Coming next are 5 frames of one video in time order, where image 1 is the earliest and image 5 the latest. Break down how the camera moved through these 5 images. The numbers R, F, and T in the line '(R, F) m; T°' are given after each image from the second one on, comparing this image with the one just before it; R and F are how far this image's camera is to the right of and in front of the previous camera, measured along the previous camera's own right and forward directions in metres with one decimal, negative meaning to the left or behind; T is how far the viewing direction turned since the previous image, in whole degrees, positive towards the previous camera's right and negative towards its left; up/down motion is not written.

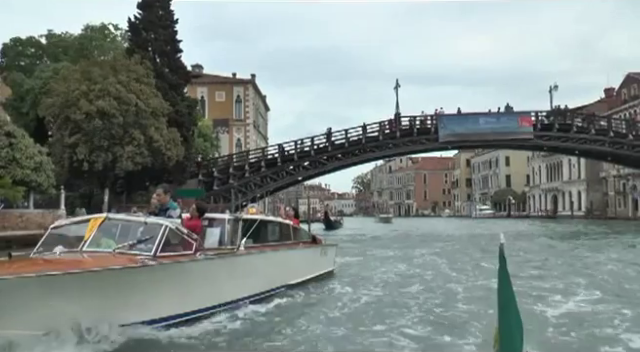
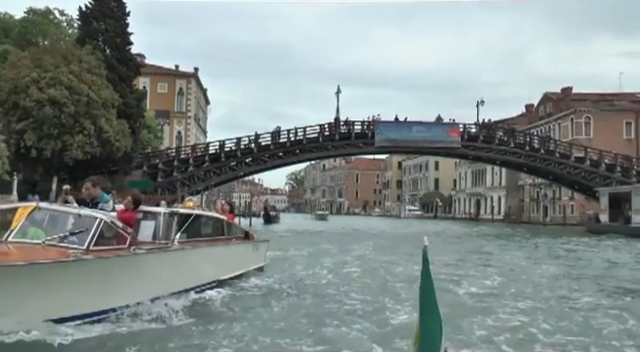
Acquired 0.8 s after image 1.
(-0.7, -2.0) m; +7°
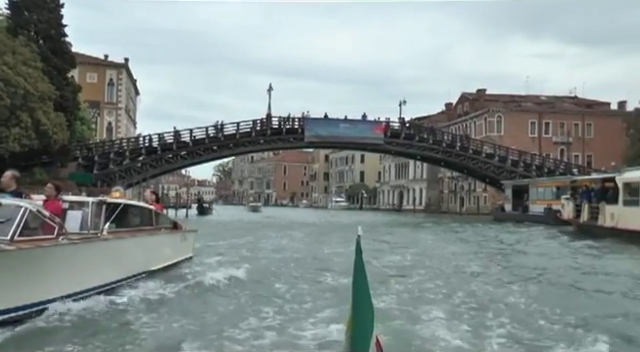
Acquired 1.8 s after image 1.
(-0.6, -2.3) m; +8°
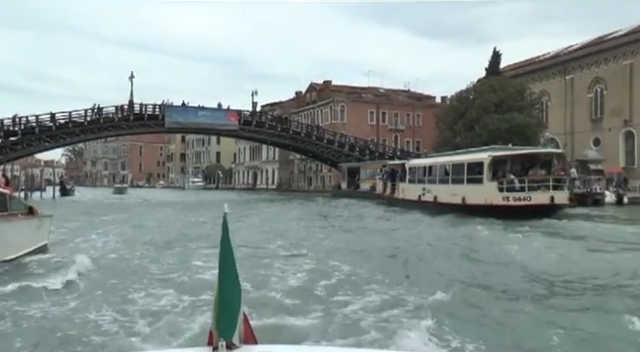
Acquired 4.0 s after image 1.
(-0.6, -5.4) m; +16°
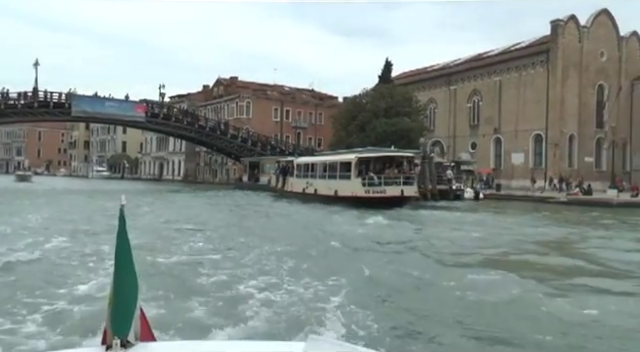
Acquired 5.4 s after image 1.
(+0.5, -3.6) m; +10°
